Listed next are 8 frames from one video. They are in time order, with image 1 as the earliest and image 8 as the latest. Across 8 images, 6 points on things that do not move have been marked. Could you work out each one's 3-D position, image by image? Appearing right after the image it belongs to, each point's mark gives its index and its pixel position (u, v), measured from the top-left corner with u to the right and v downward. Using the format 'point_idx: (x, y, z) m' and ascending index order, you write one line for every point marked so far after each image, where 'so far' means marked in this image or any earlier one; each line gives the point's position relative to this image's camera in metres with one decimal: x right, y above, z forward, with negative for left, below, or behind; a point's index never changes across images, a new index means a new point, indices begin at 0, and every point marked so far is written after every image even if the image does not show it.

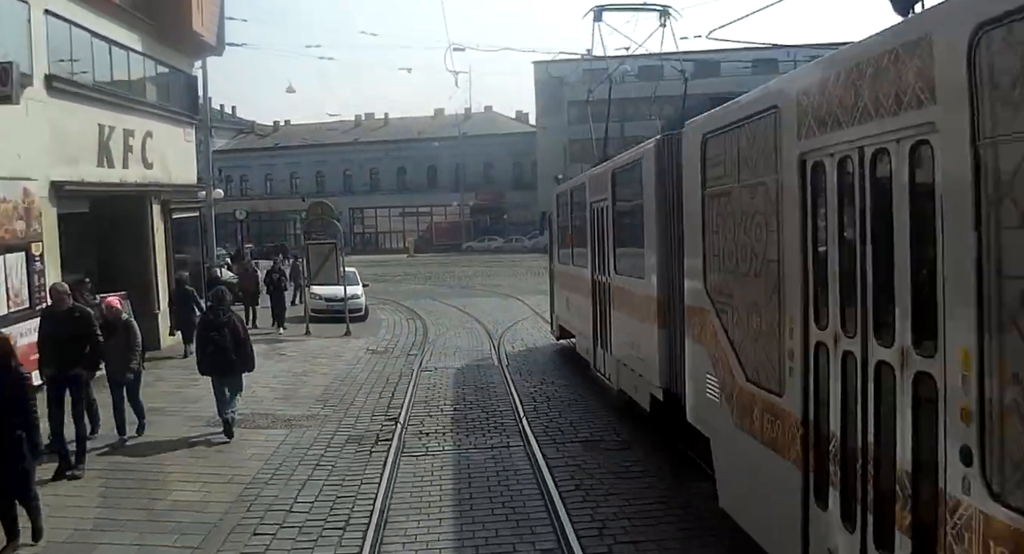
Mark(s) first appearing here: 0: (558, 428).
0: (+0.5, -1.6, +9.3) m
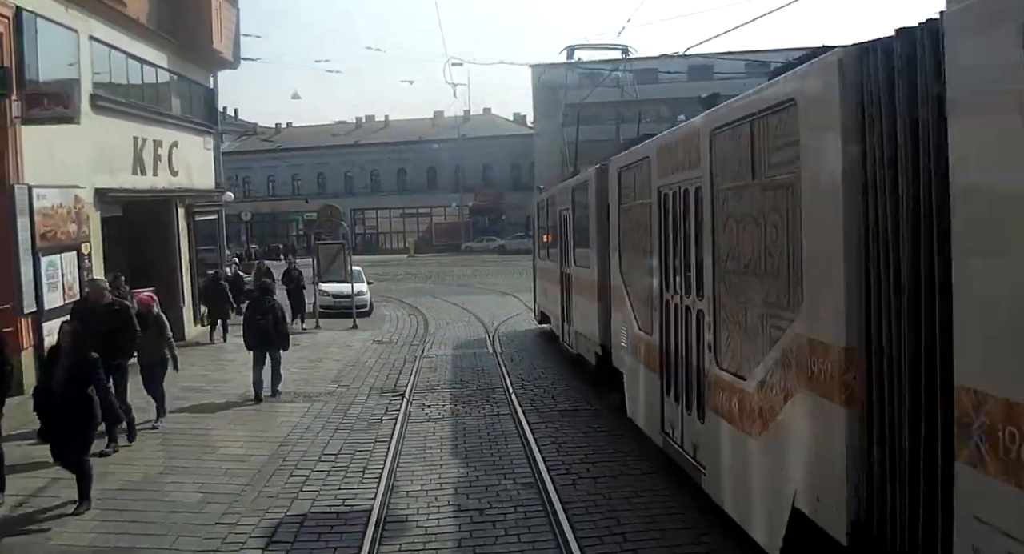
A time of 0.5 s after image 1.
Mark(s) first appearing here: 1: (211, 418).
0: (+0.4, -1.5, +10.9) m
1: (-3.5, -1.7, +10.6) m
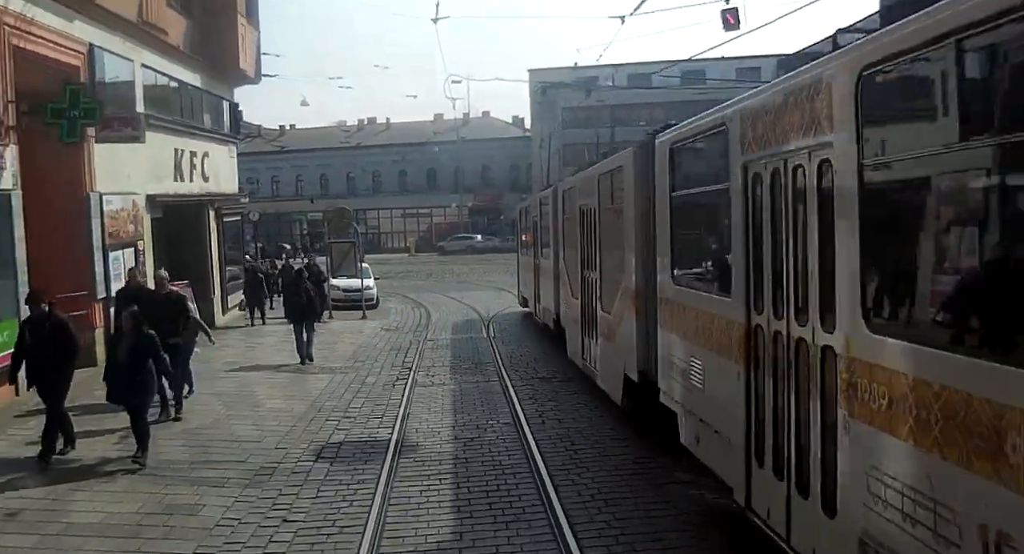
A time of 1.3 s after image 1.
0: (+0.2, -1.4, +13.3) m
1: (-3.7, -1.6, +13.0) m
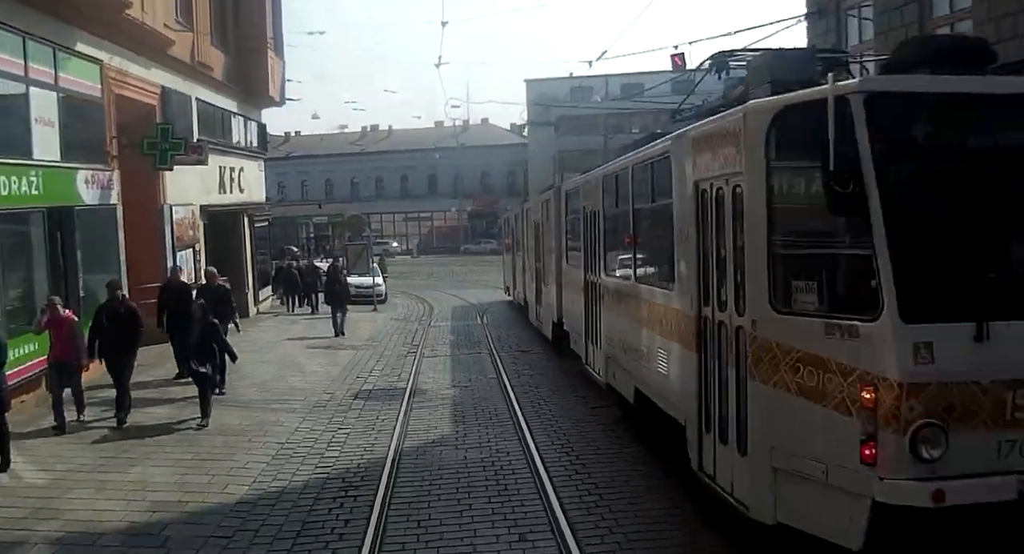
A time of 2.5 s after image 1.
0: (0.0, -1.3, +16.8) m
1: (-4.0, -1.5, +16.5) m
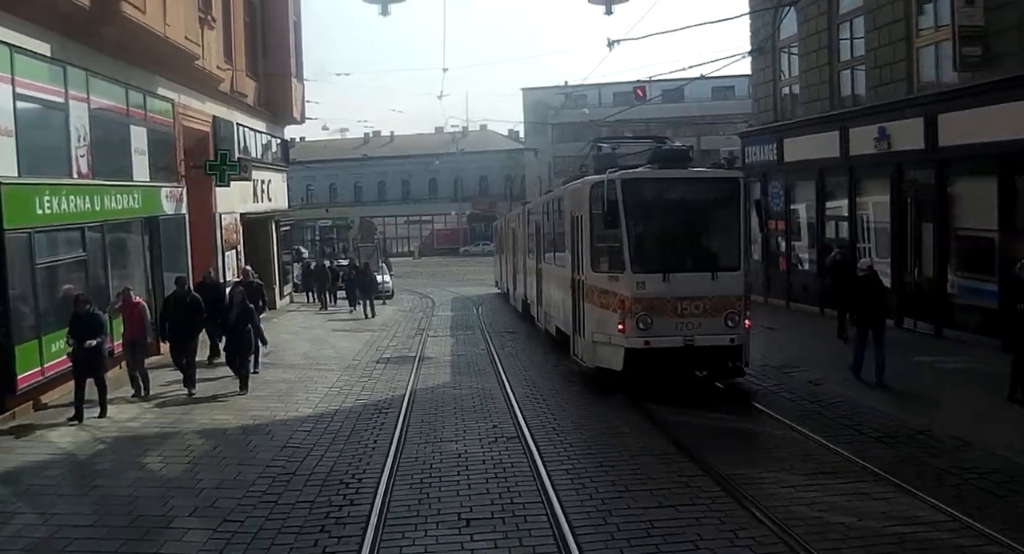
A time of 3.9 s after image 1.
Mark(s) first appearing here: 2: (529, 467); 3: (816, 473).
0: (-0.3, -1.2, +20.5) m
1: (-4.2, -1.3, +20.3) m
2: (+0.2, -1.7, +8.5) m
3: (+2.6, -1.7, +7.6) m
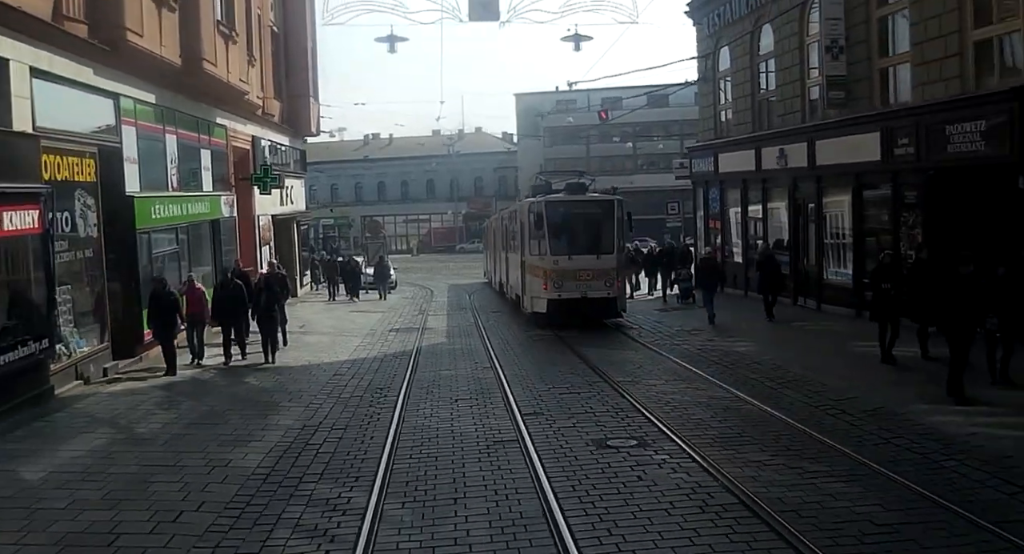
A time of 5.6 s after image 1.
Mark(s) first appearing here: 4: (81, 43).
0: (-0.7, -0.9, +25.2) m
1: (-4.7, -1.1, +25.0) m
2: (-0.2, -1.5, +13.2) m
3: (+2.2, -1.4, +12.3) m
4: (-6.4, +3.5, +13.5) m
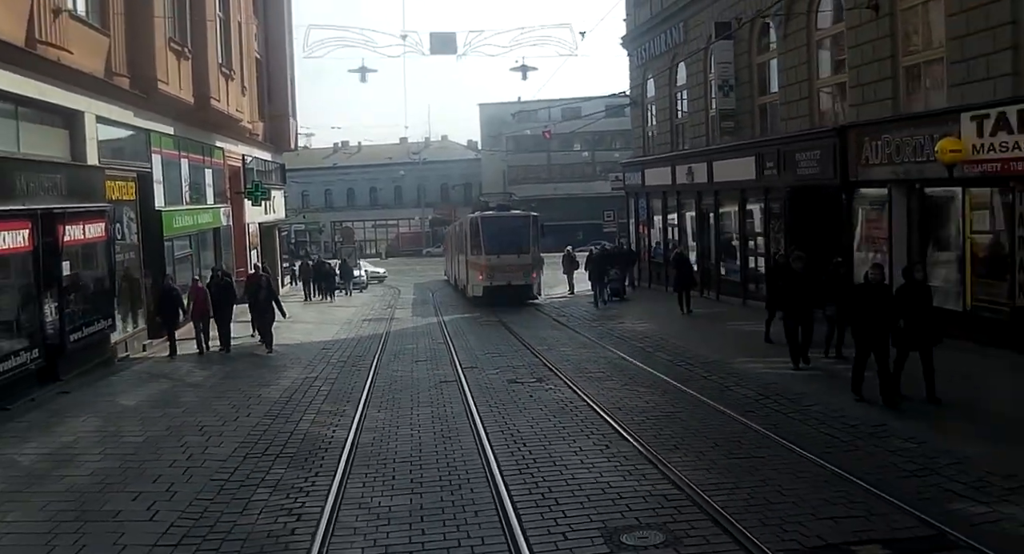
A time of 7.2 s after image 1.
0: (-2.2, -0.8, +29.4) m
1: (-6.1, -1.1, +29.0) m
2: (-1.2, -1.4, +17.3) m
3: (+1.2, -1.3, +16.6) m
4: (-7.5, +3.6, +17.5) m
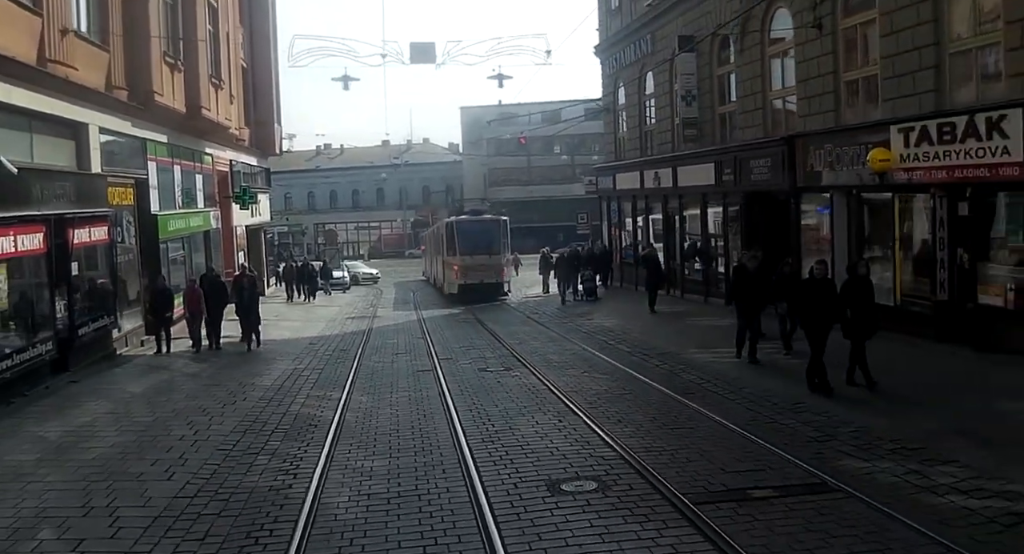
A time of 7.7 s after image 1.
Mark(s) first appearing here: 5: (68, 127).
0: (-2.9, -0.8, +30.7) m
1: (-6.8, -1.1, +30.2) m
2: (-1.8, -1.4, +18.7) m
3: (+0.7, -1.3, +18.0) m
4: (-8.0, +3.6, +18.7) m
5: (-8.1, +2.7, +16.3) m
